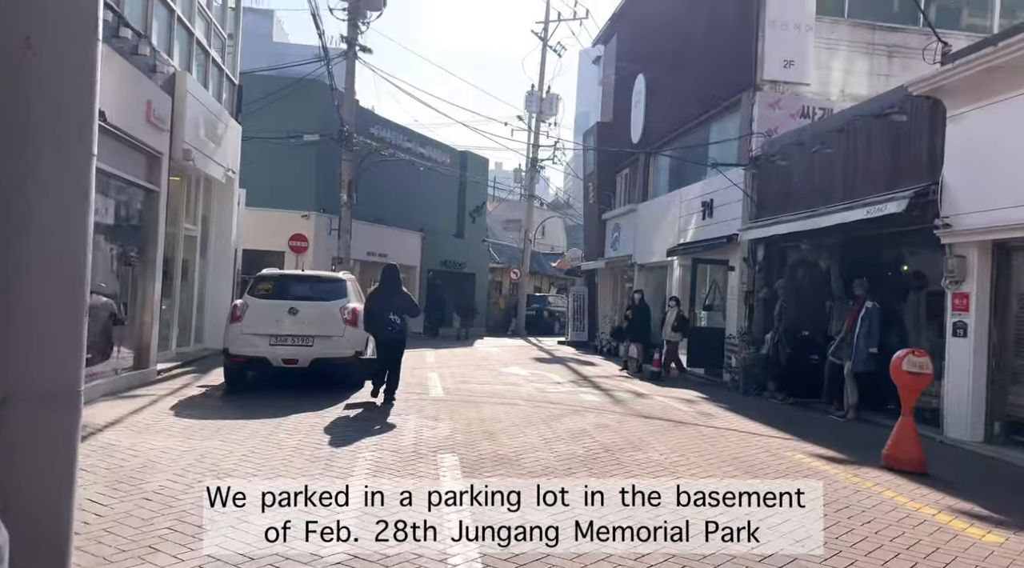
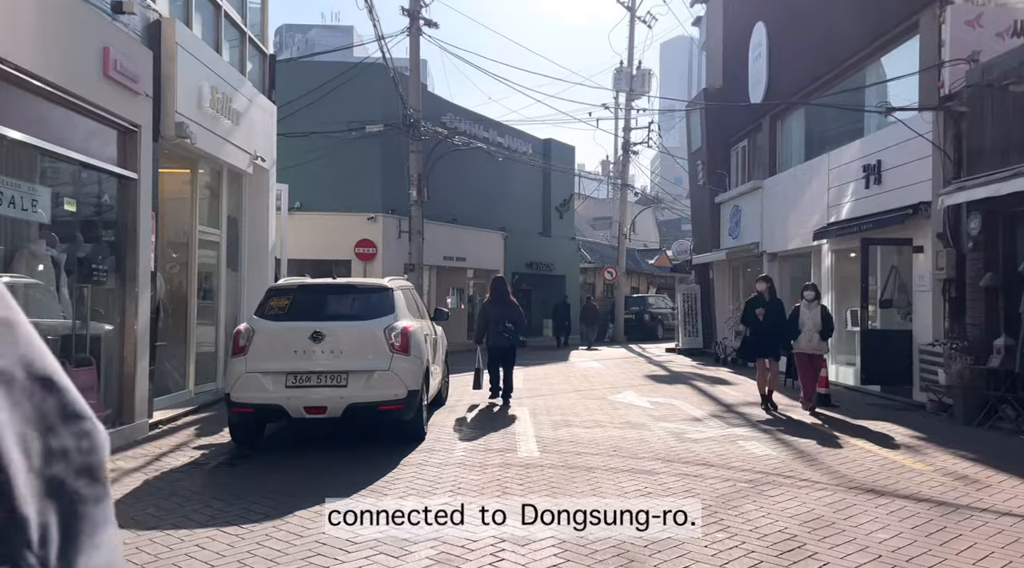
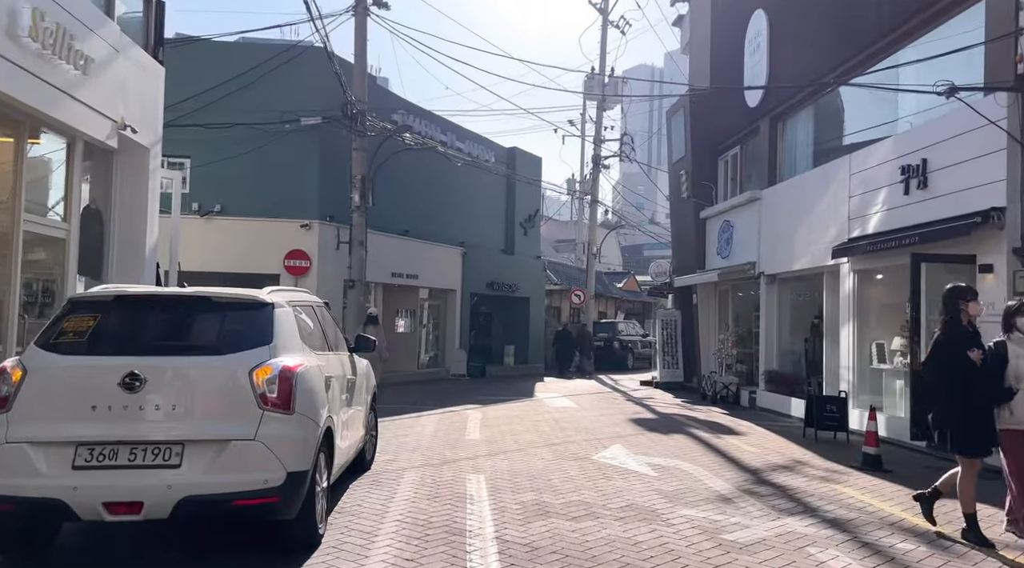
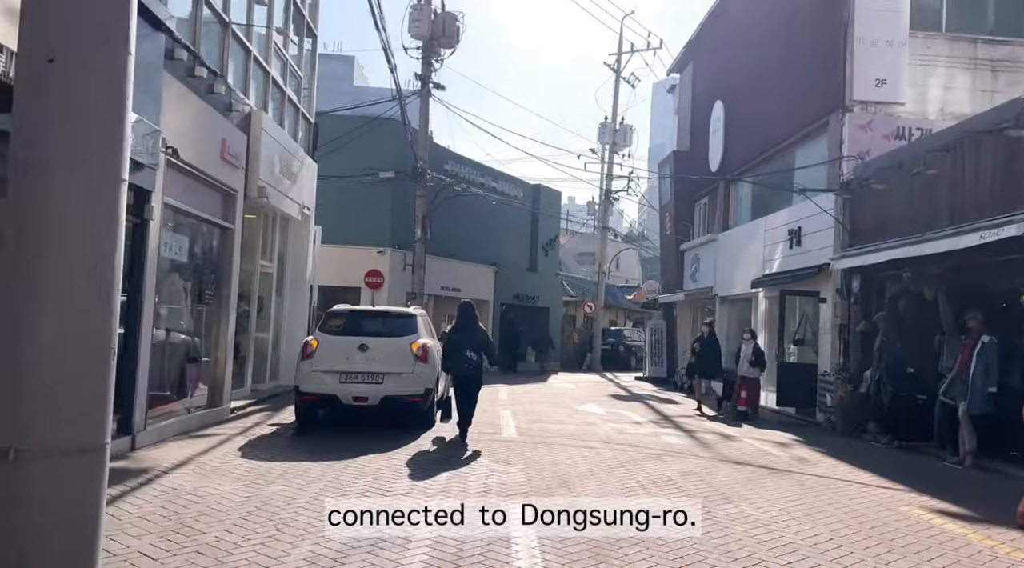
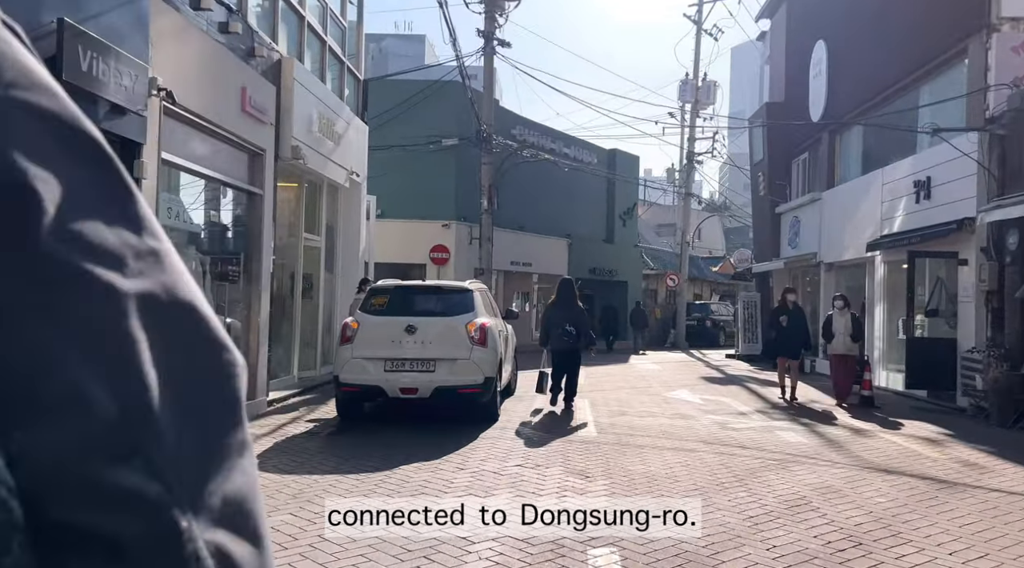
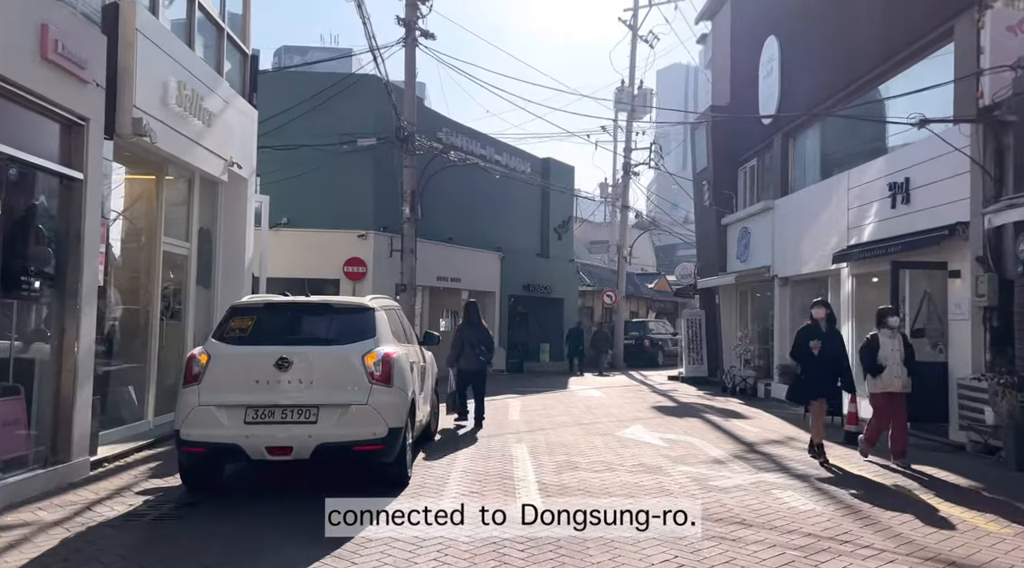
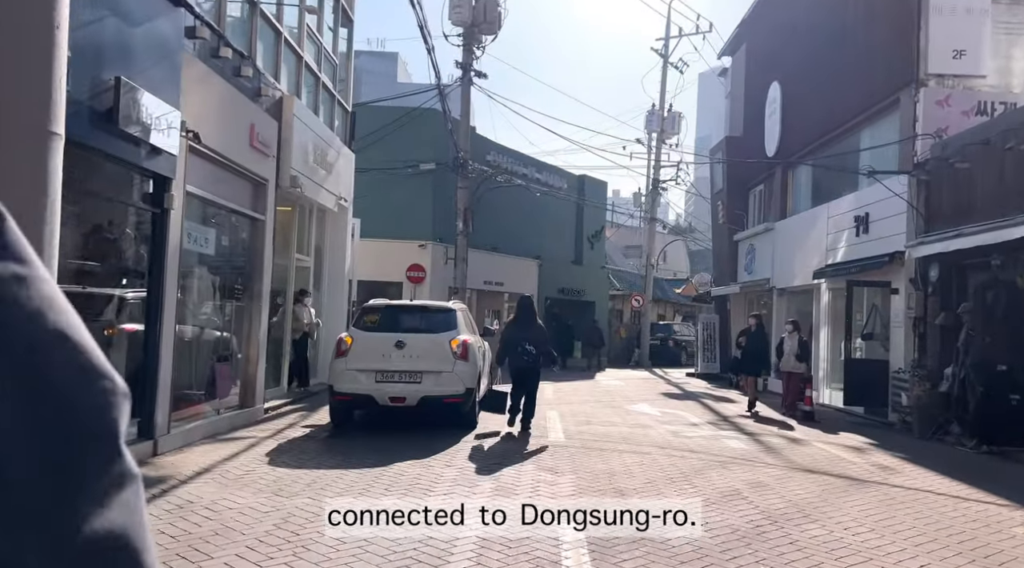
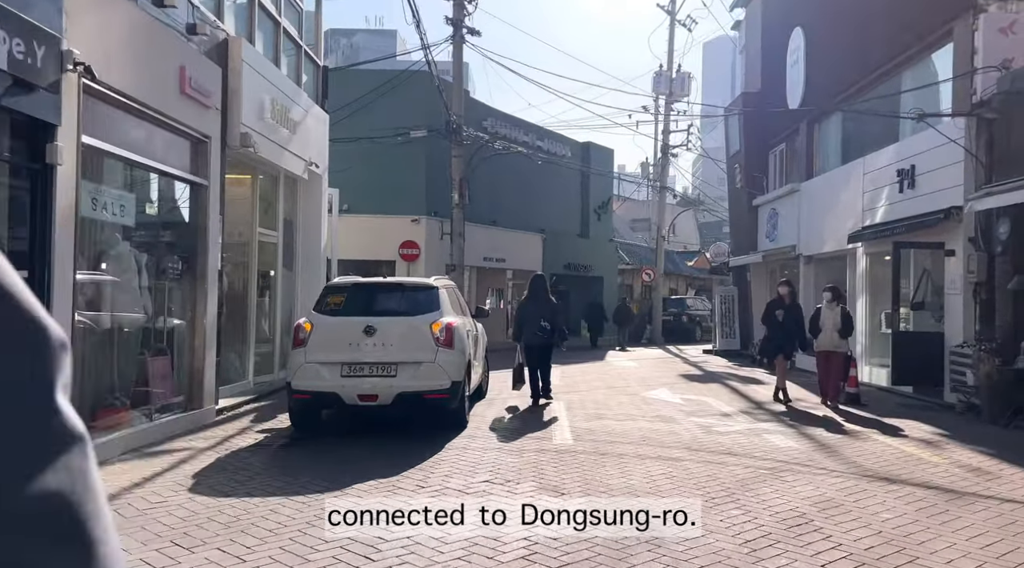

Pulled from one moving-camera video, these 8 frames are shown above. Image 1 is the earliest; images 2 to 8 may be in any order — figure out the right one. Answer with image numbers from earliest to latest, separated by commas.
4, 7, 5, 8, 2, 6, 3
